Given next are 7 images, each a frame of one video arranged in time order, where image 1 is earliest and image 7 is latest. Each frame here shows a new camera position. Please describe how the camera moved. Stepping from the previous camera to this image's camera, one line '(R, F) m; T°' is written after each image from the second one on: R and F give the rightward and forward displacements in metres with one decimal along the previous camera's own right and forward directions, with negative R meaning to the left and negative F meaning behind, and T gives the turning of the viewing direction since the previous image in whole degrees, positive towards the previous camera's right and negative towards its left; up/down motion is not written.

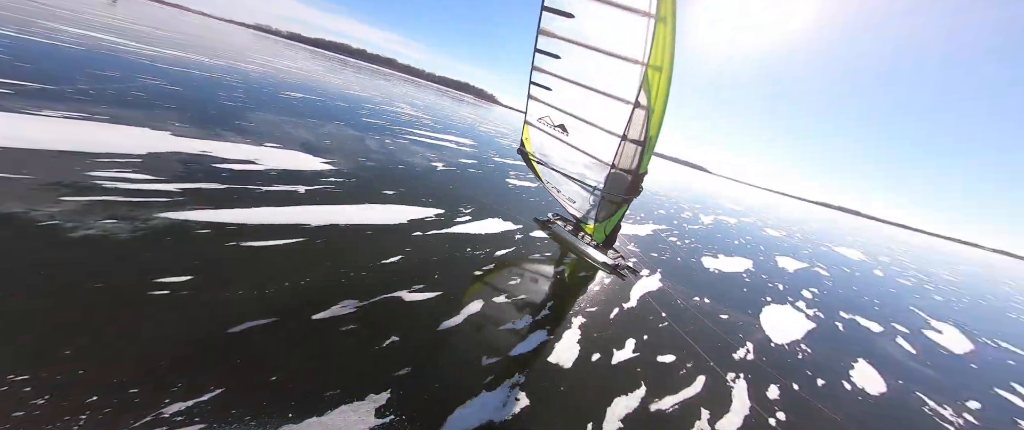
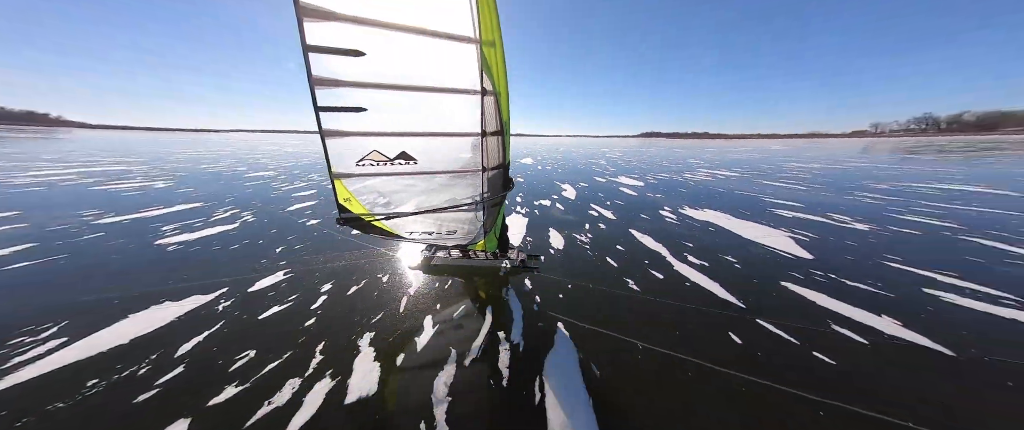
(+1.1, +0.1) m; -20°
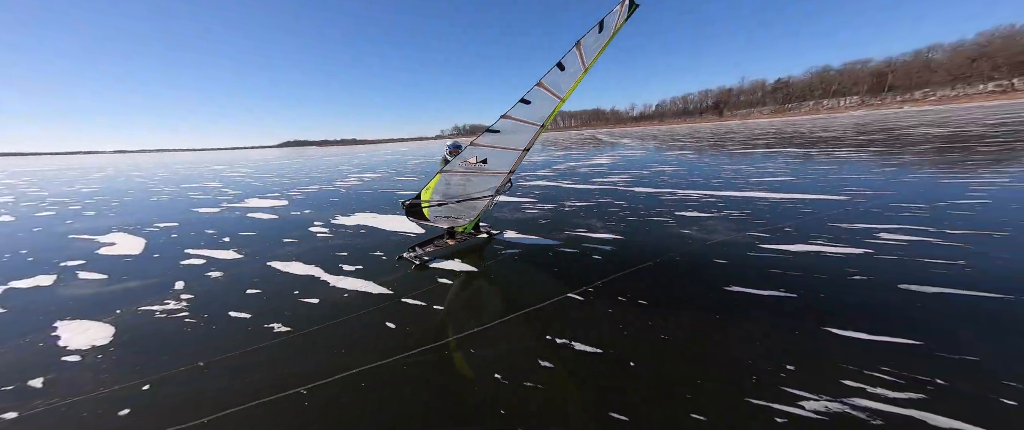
(+0.9, +0.6) m; +13°
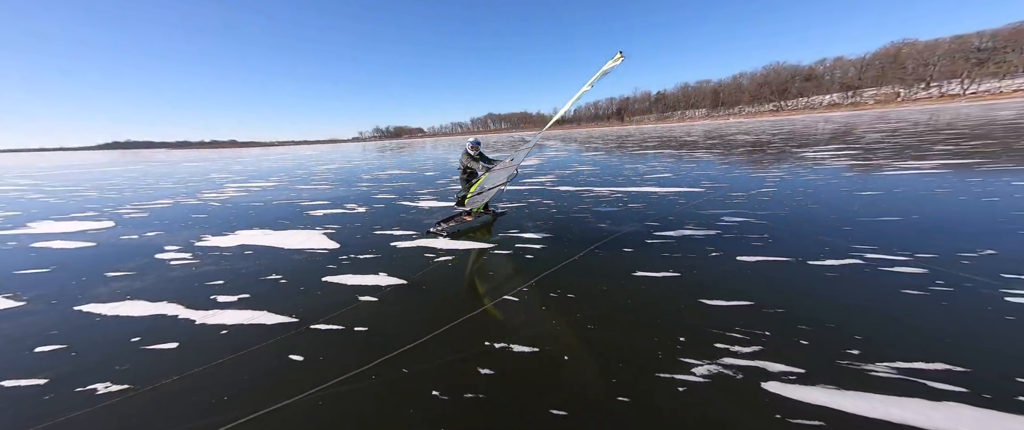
(+0.2, 0.0) m; +13°
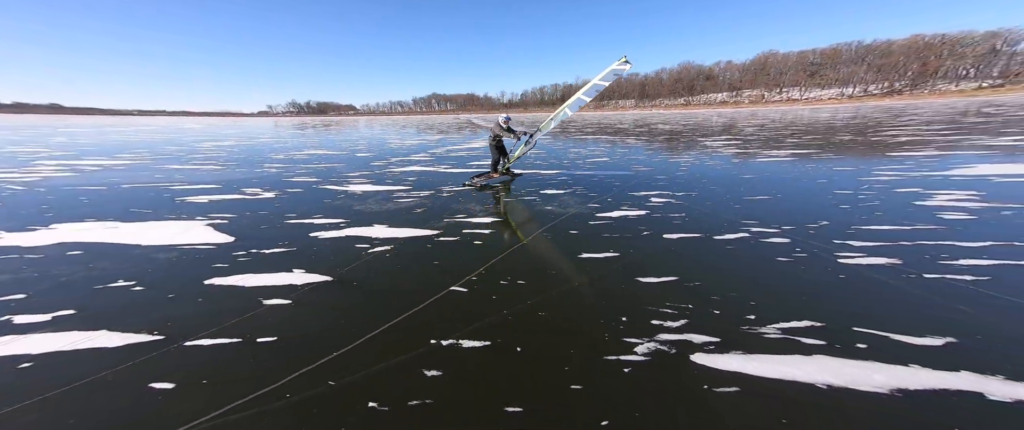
(0.0, +0.4) m; +10°
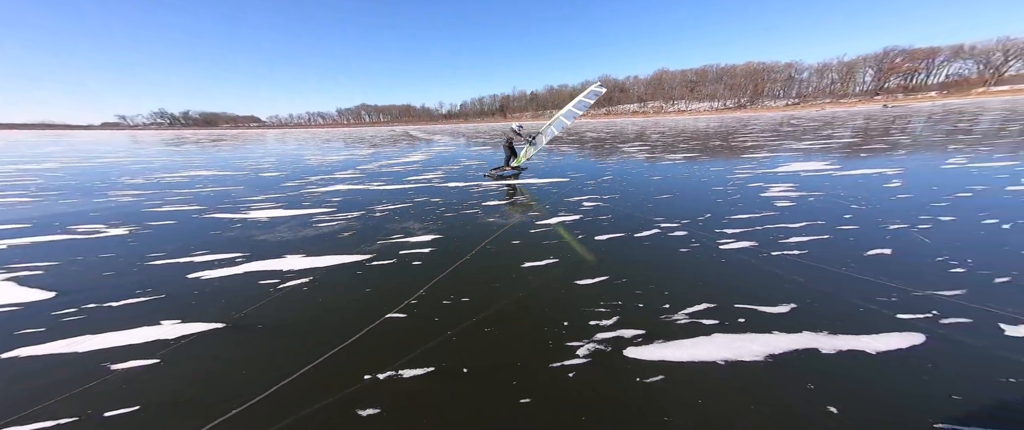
(+0.2, 0.0) m; +11°
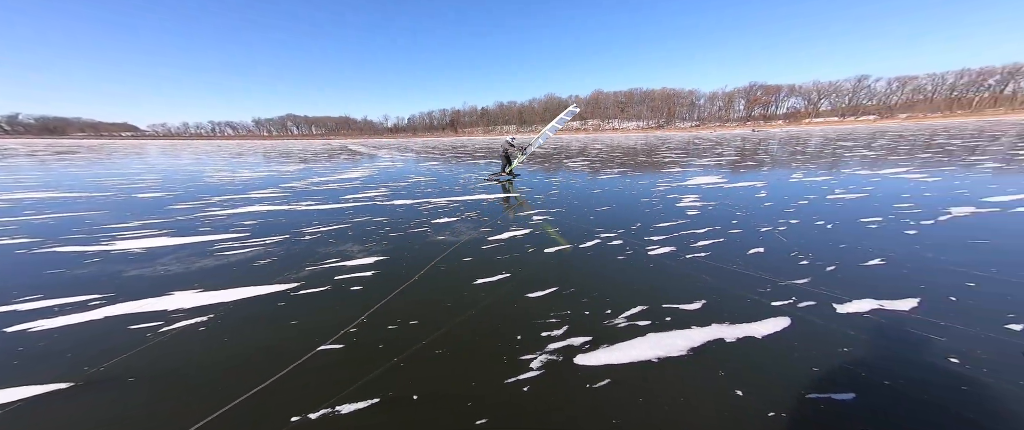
(+0.1, 0.0) m; +9°
